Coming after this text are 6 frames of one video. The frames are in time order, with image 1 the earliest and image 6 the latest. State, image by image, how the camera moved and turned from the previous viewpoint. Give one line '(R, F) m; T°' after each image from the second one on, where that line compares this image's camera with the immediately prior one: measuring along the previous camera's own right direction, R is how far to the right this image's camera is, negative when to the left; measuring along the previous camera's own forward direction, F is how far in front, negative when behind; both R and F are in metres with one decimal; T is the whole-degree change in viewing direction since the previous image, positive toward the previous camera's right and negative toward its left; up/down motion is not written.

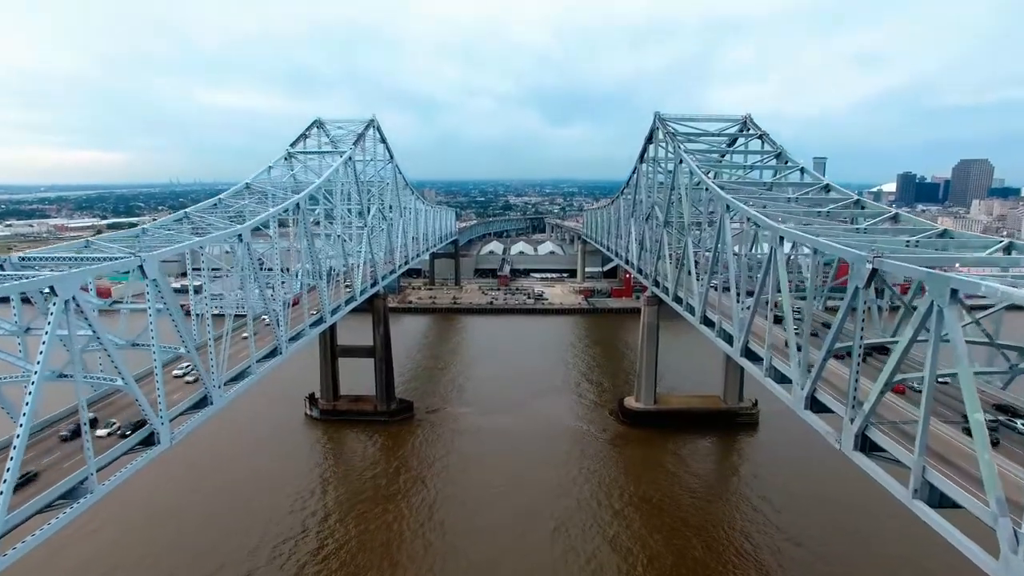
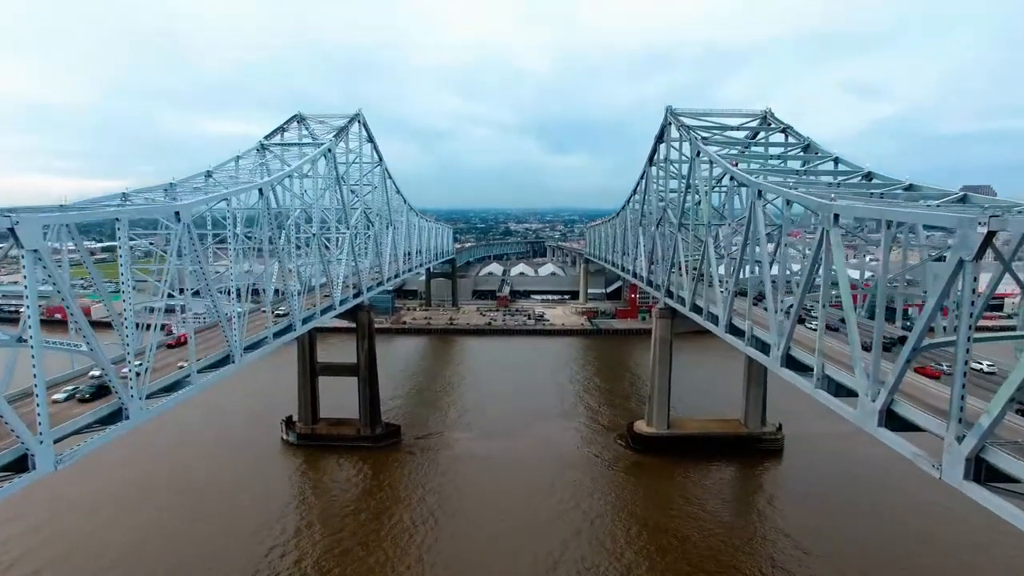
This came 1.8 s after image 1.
(+0.1, +1.3) m; 0°
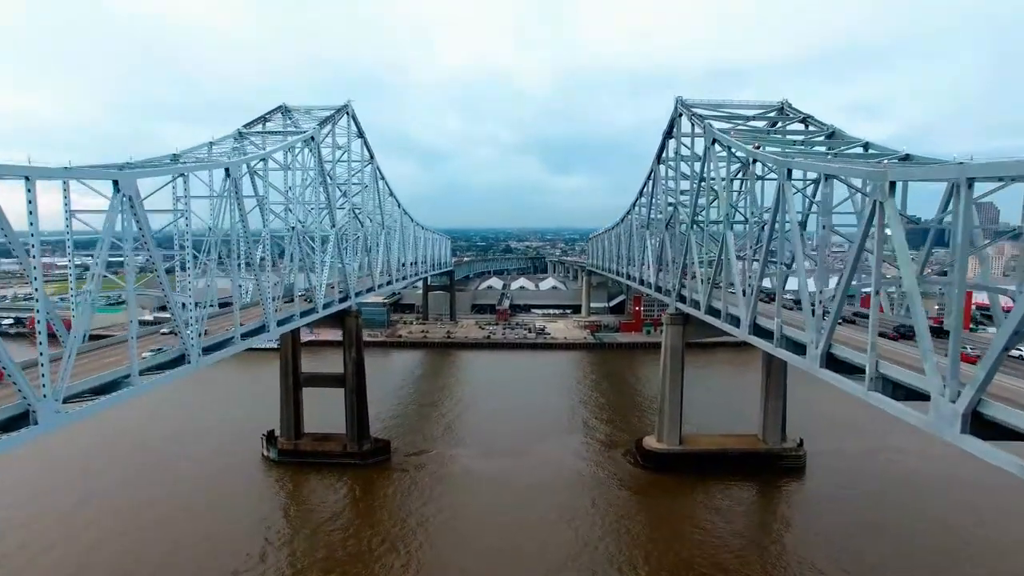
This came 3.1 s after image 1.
(0.0, +0.9) m; 0°
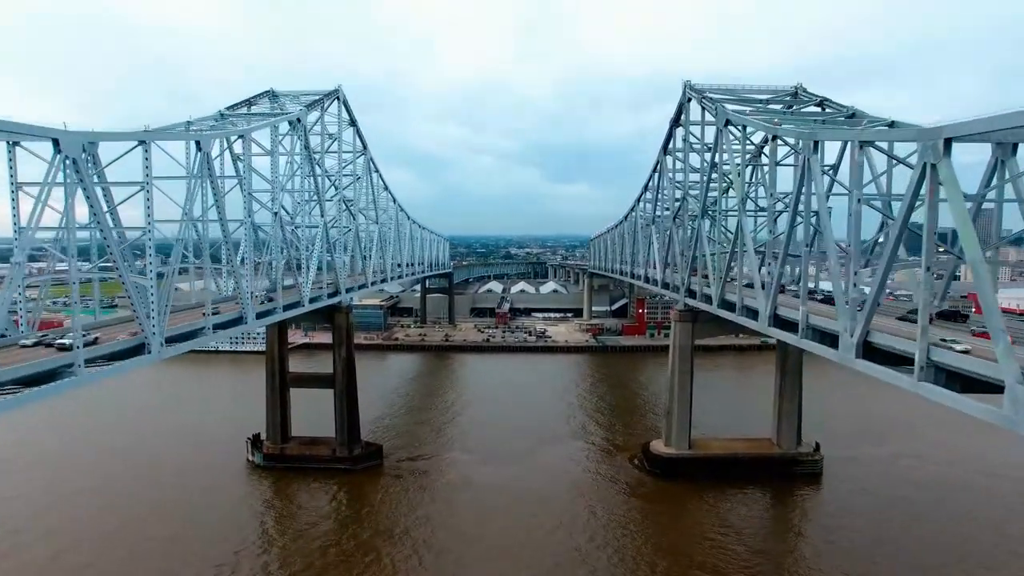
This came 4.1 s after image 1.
(0.0, +0.6) m; 0°
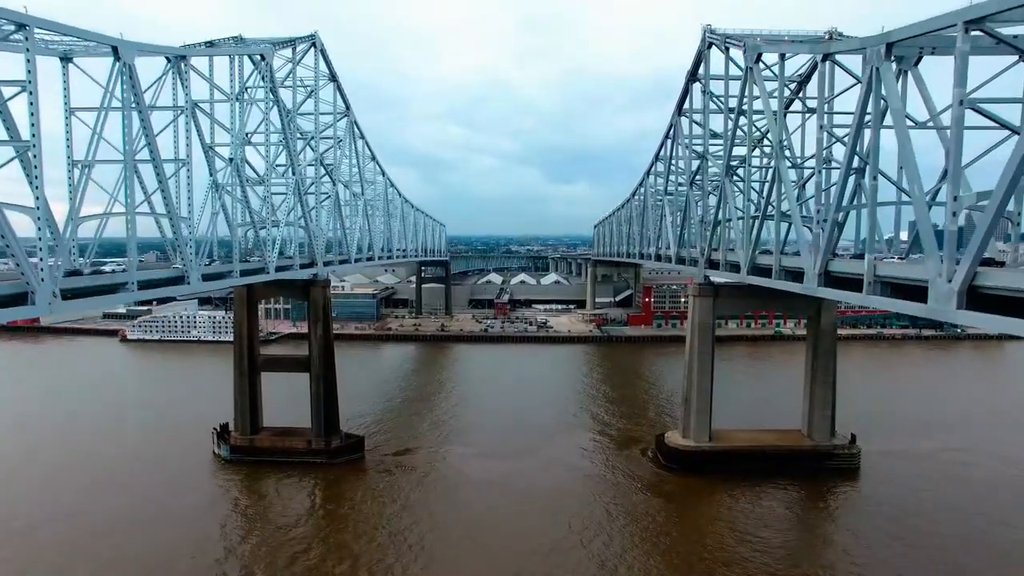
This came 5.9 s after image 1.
(0.0, +1.3) m; 0°
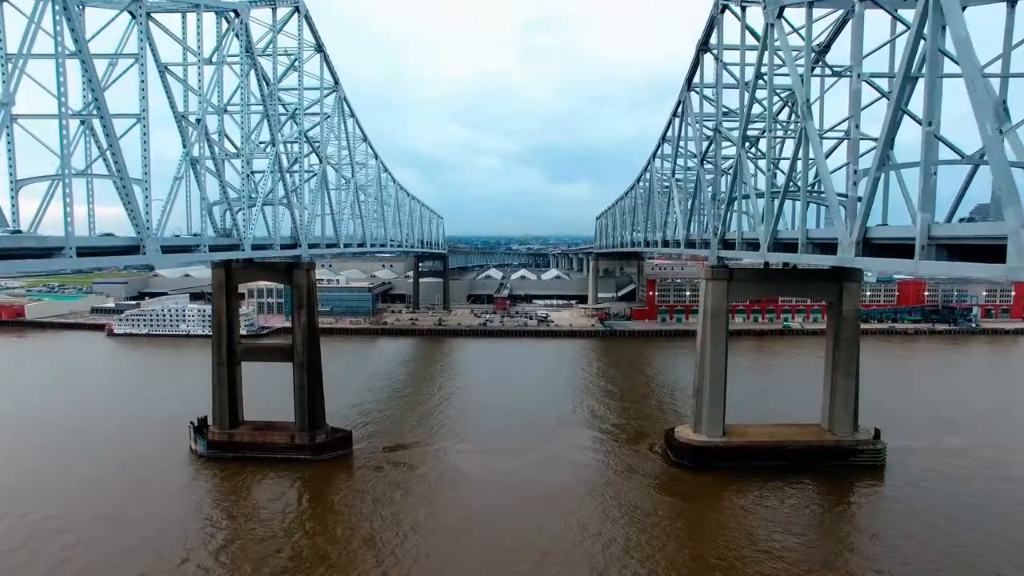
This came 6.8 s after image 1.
(0.0, +0.7) m; 0°
